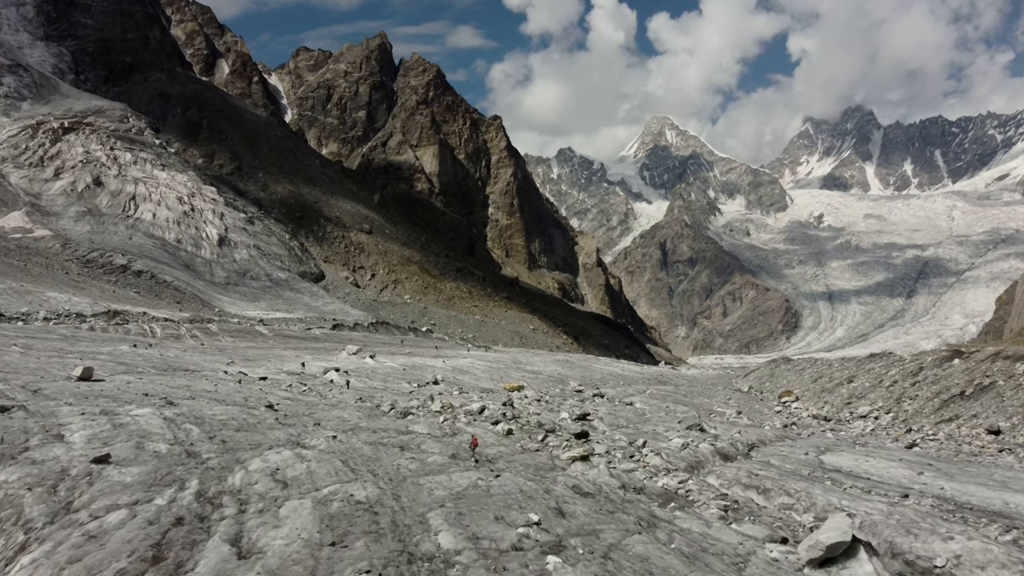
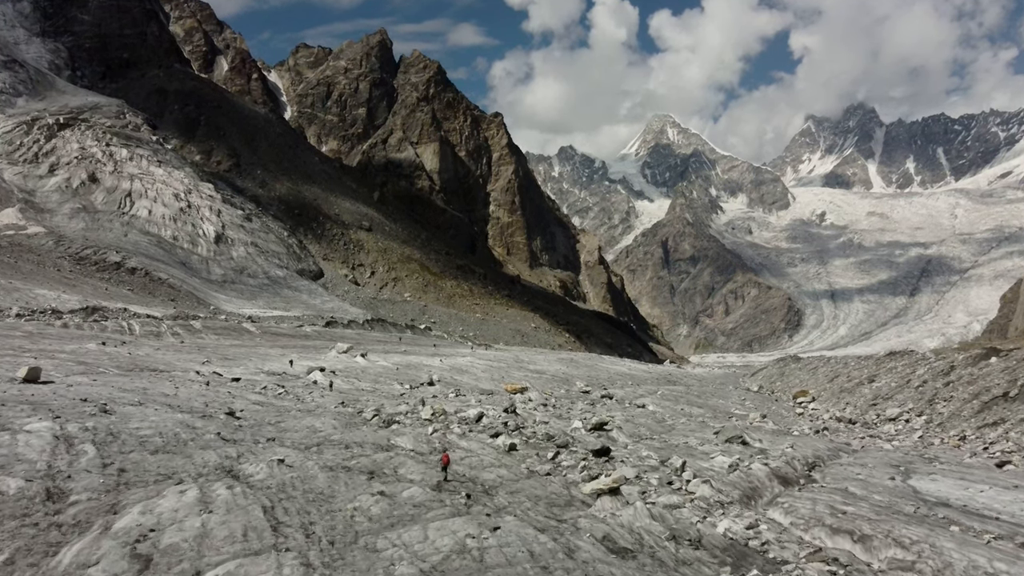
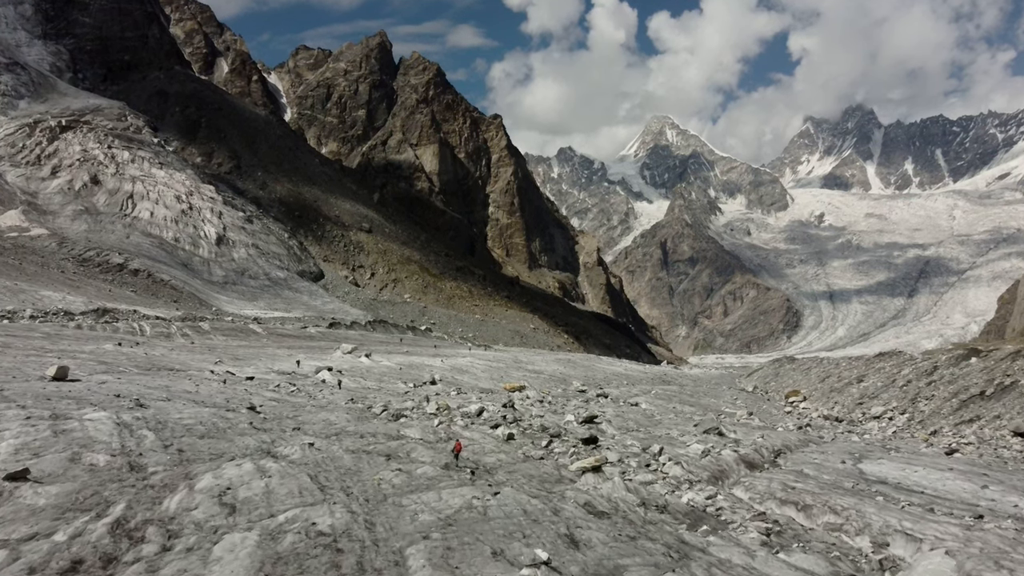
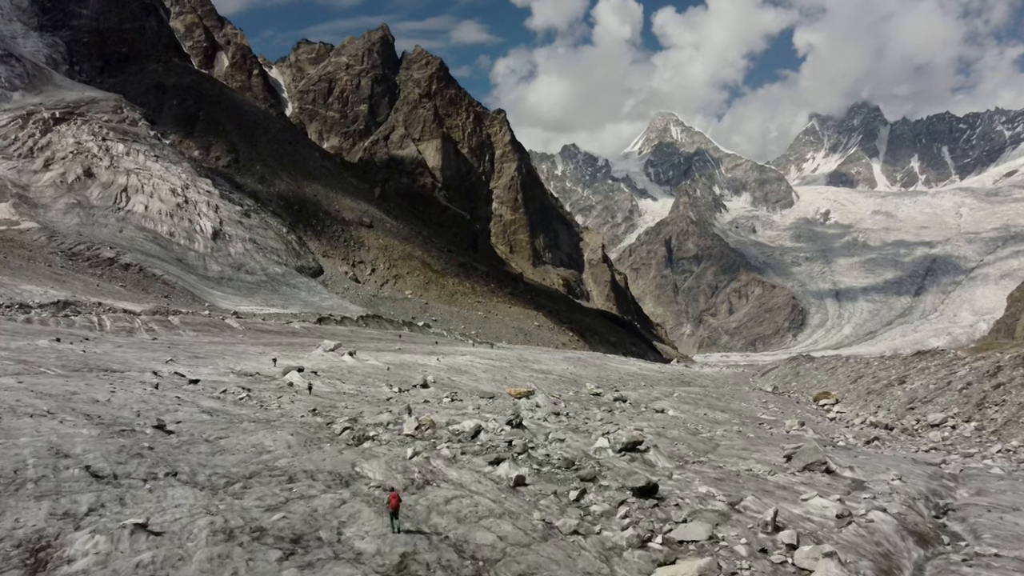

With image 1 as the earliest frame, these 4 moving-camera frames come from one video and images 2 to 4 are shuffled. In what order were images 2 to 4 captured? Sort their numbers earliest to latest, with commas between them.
3, 2, 4
